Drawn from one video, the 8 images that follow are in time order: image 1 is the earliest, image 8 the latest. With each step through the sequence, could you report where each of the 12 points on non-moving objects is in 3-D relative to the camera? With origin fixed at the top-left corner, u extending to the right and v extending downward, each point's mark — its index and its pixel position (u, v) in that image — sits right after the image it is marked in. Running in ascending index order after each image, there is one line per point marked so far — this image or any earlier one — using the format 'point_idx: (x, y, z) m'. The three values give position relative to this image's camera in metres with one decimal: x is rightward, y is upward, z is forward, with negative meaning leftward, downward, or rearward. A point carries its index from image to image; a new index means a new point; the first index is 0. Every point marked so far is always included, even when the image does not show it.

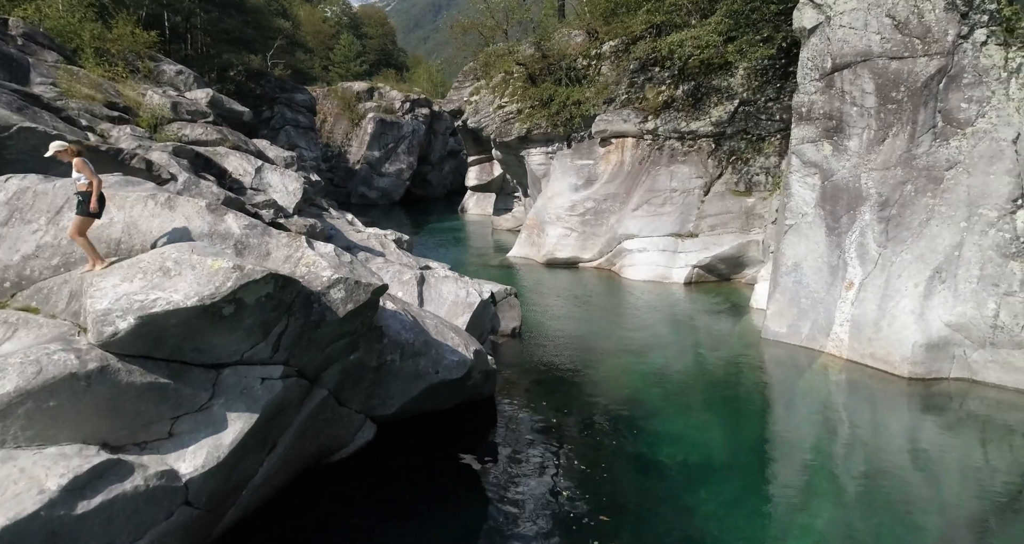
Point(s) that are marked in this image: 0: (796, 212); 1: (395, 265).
0: (+5.6, +1.2, +12.6) m
1: (-2.2, +0.1, +12.1) m
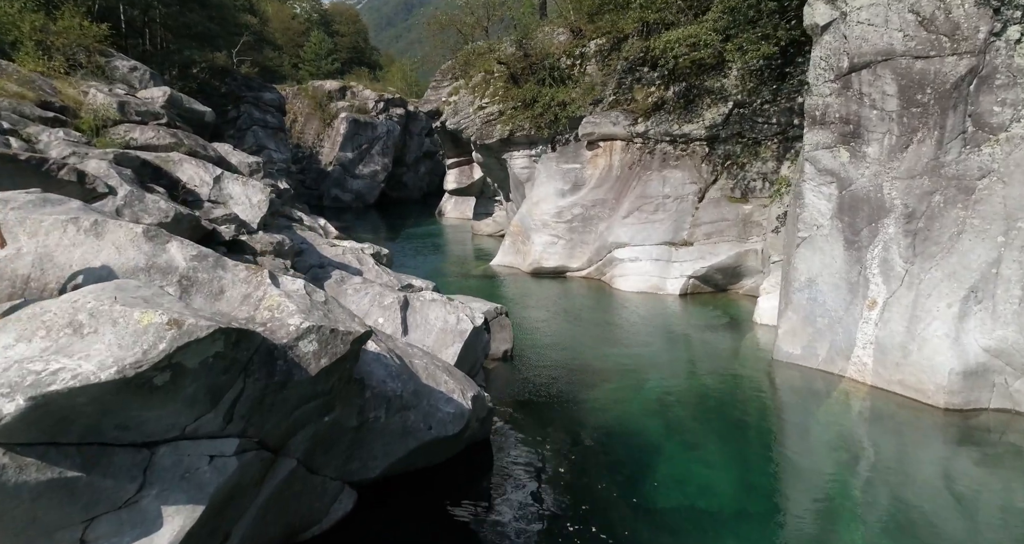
0: (+5.4, +0.9, +11.6) m
1: (-2.3, -0.2, +10.9) m
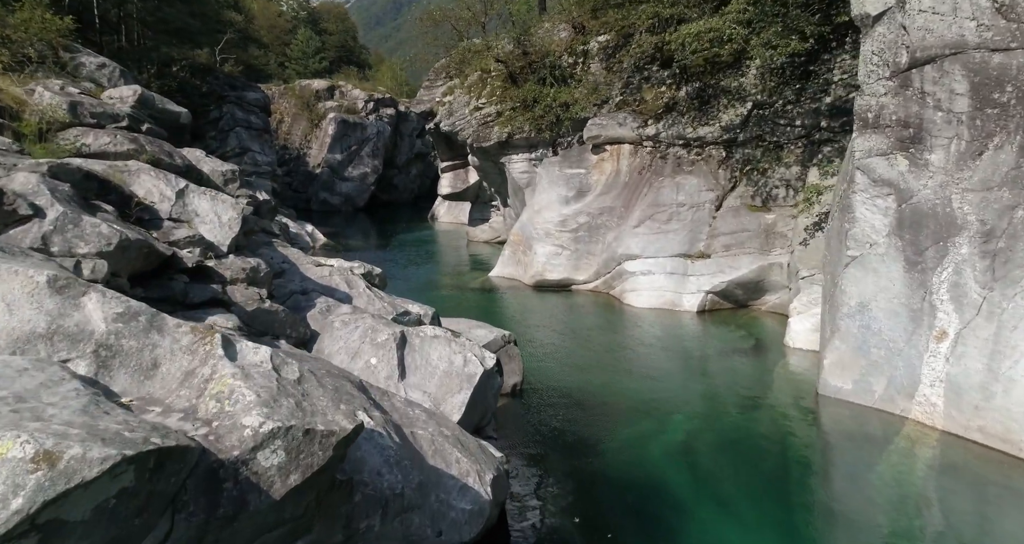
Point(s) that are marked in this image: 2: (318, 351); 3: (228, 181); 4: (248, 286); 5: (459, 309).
0: (+5.6, +0.5, +10.2) m
1: (-2.1, -0.7, +9.4) m
2: (-2.7, -1.1, +9.0) m
3: (-5.5, +1.8, +12.5) m
4: (-3.8, -0.3, +9.1) m
5: (-1.7, -1.1, +19.9) m
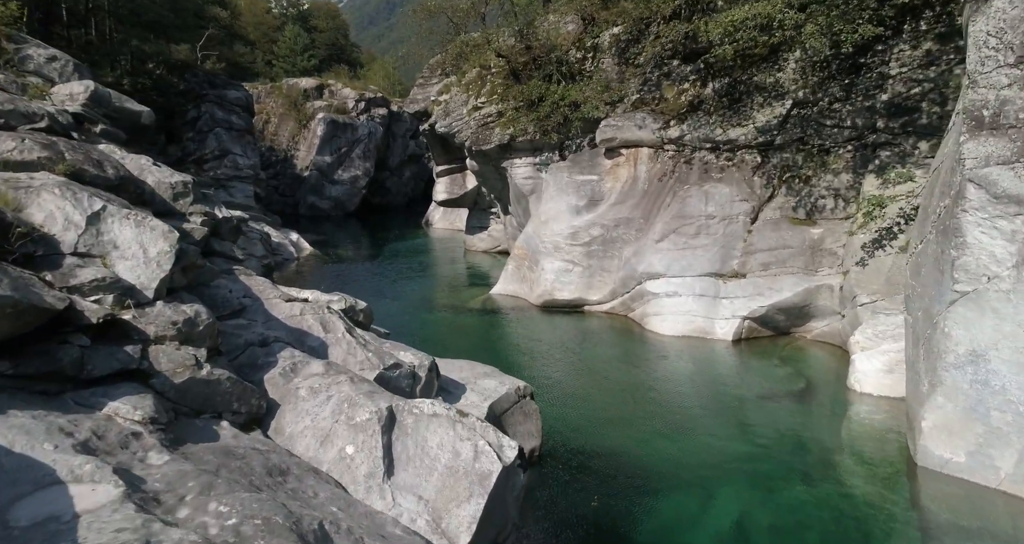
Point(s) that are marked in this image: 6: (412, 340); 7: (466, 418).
0: (+5.8, 0.0, +8.0) m
1: (-1.9, -1.2, +7.1) m
2: (-2.5, -1.7, +6.7) m
3: (-5.3, +1.2, +10.2) m
4: (-3.6, -0.8, +6.9) m
5: (-1.6, -1.7, +17.6) m
6: (-2.7, -1.8, +17.1) m
7: (-0.5, -1.4, +6.6) m
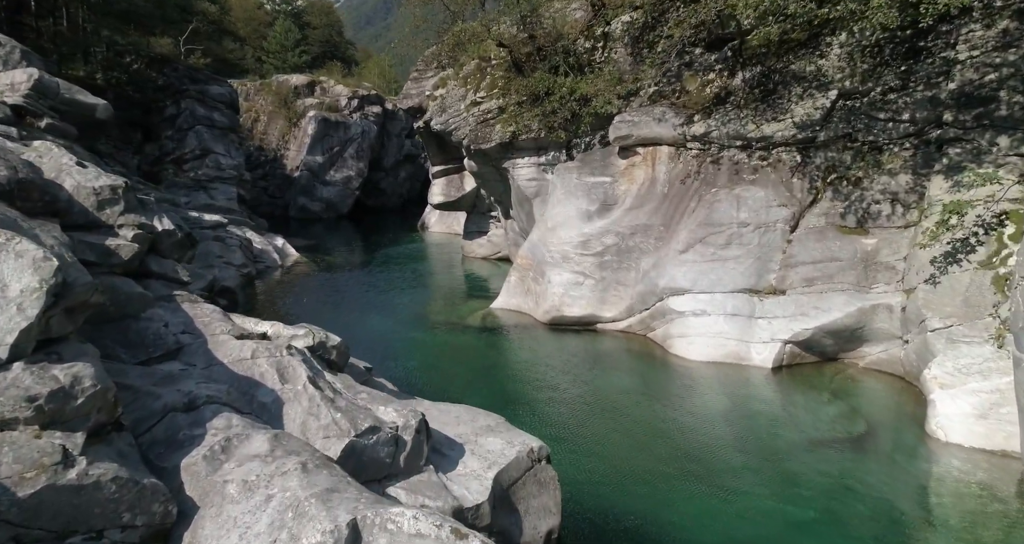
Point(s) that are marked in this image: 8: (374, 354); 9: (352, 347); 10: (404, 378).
0: (+5.9, -0.3, +6.0) m
1: (-1.7, -1.5, +5.1) m
2: (-2.3, -2.0, +4.7) m
3: (-5.2, +0.9, +8.2) m
4: (-3.4, -1.1, +4.8) m
5: (-1.5, -2.0, +15.6) m
6: (-2.6, -2.1, +15.1) m
7: (-0.3, -1.8, +4.5) m
8: (-3.4, -2.0, +15.7) m
9: (-4.1, -1.9, +16.2) m
10: (-2.4, -2.3, +14.1) m
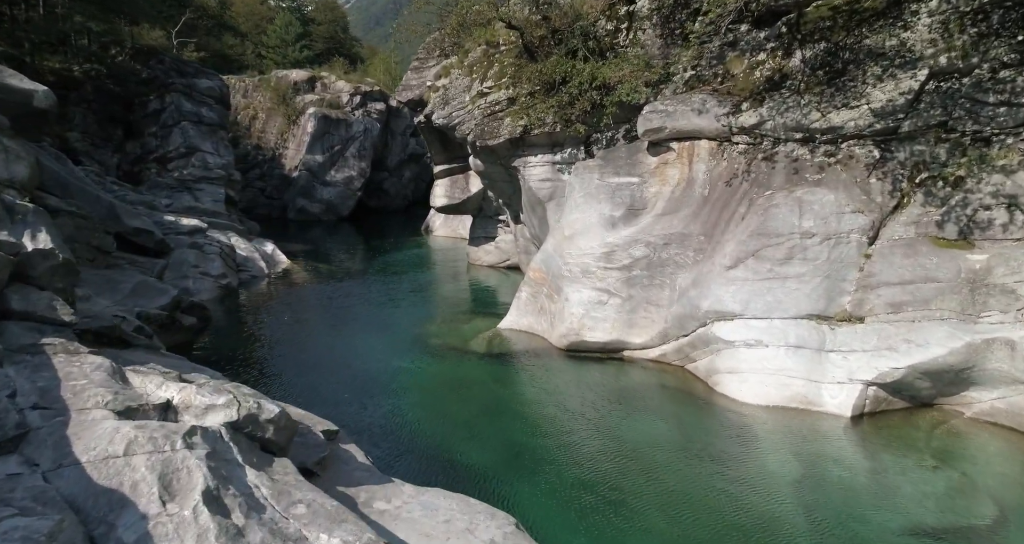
0: (+6.0, -0.7, +3.4) m
1: (-1.7, -1.9, +2.5) m
2: (-2.3, -2.4, +2.2) m
3: (-5.1, +0.5, +5.7) m
4: (-3.3, -1.5, +2.3) m
5: (-1.2, -2.4, +13.0) m
6: (-2.4, -2.5, +12.5) m
7: (-0.3, -2.1, +2.0) m
8: (-3.2, -2.4, +13.1) m
9: (-3.8, -2.2, +13.7) m
10: (-2.2, -2.7, +11.6) m
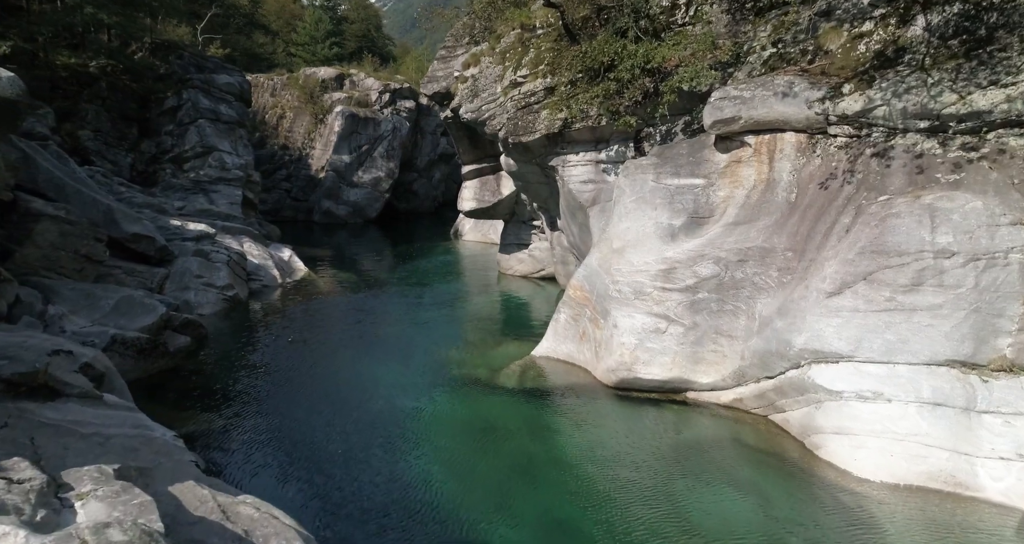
0: (+6.2, -1.1, +0.6) m
1: (-1.6, -2.2, +0.1) m
2: (-2.2, -2.7, -0.2) m
3: (-4.8, +0.2, +3.5) m
4: (-3.3, -1.8, 0.0) m
5: (-0.6, -2.8, +10.6) m
6: (-1.8, -2.9, +10.1) m
7: (-0.2, -2.5, -0.5) m
8: (-2.6, -2.7, +10.8) m
9: (-3.2, -2.6, +11.4) m
10: (-1.6, -3.1, +9.2) m
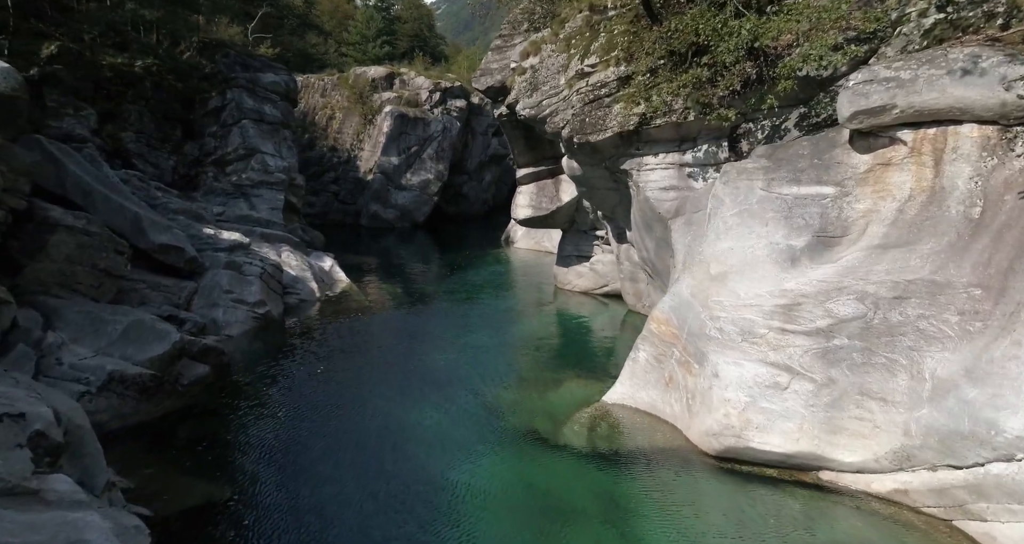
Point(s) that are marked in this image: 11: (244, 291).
0: (+6.4, -1.7, -2.5) m
1: (-1.4, -2.7, -2.4) m
2: (-2.1, -3.2, -2.6) m
3: (-4.3, -0.2, +1.2) m
4: (-3.1, -2.3, -2.4) m
5: (+0.4, -3.3, +8.0) m
6: (-0.8, -3.3, +7.7) m
7: (-0.1, -3.0, -3.1) m
8: (-1.6, -3.2, +8.4) m
9: (-2.1, -3.1, +9.0) m
10: (-0.8, -3.5, +6.7) m
11: (-7.9, -0.5, +19.0) m
